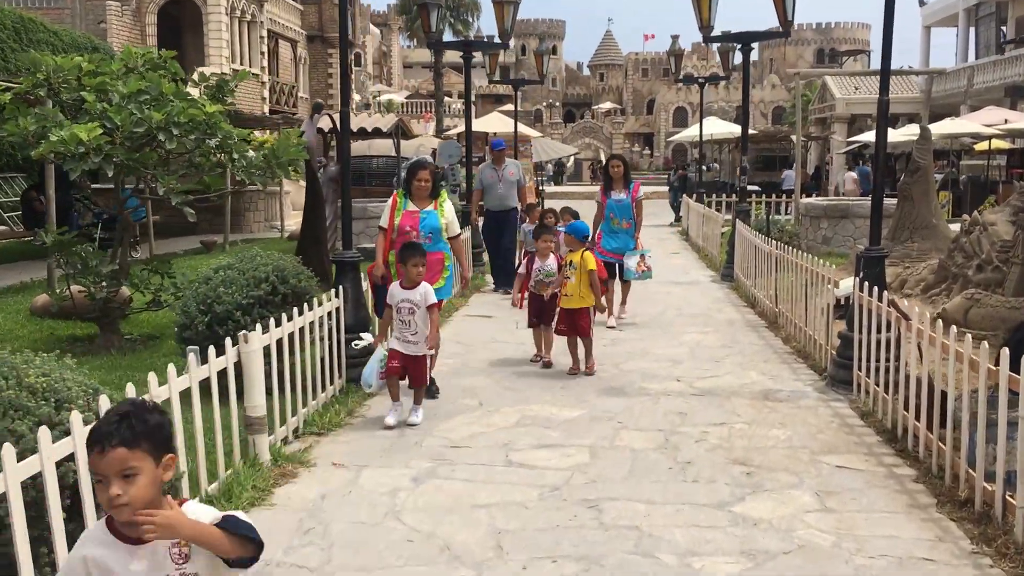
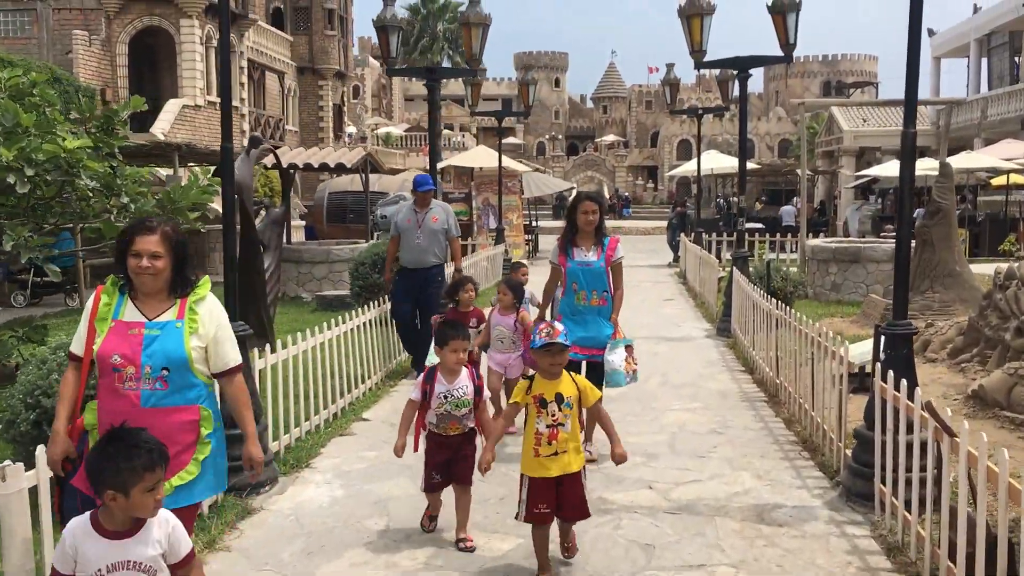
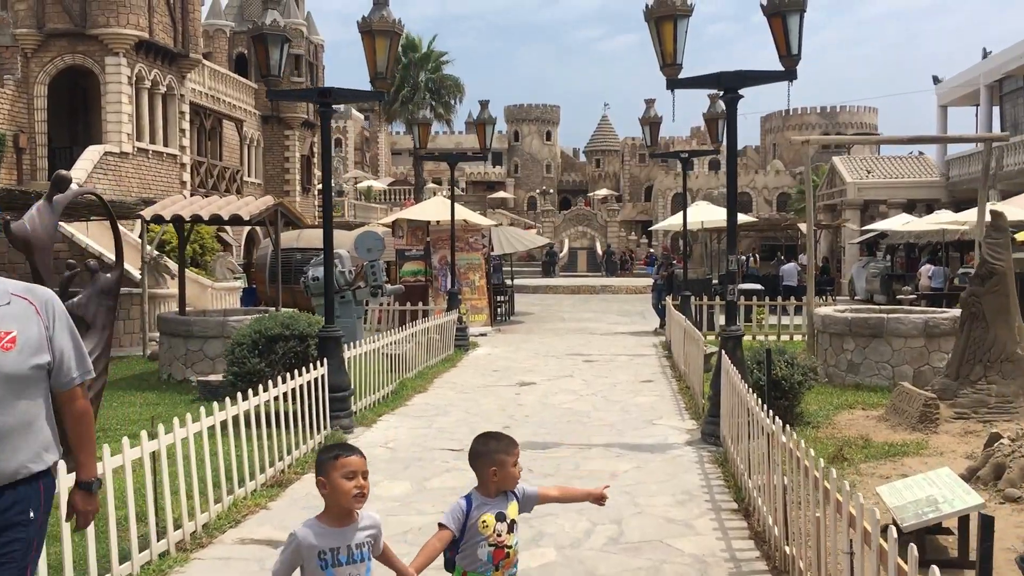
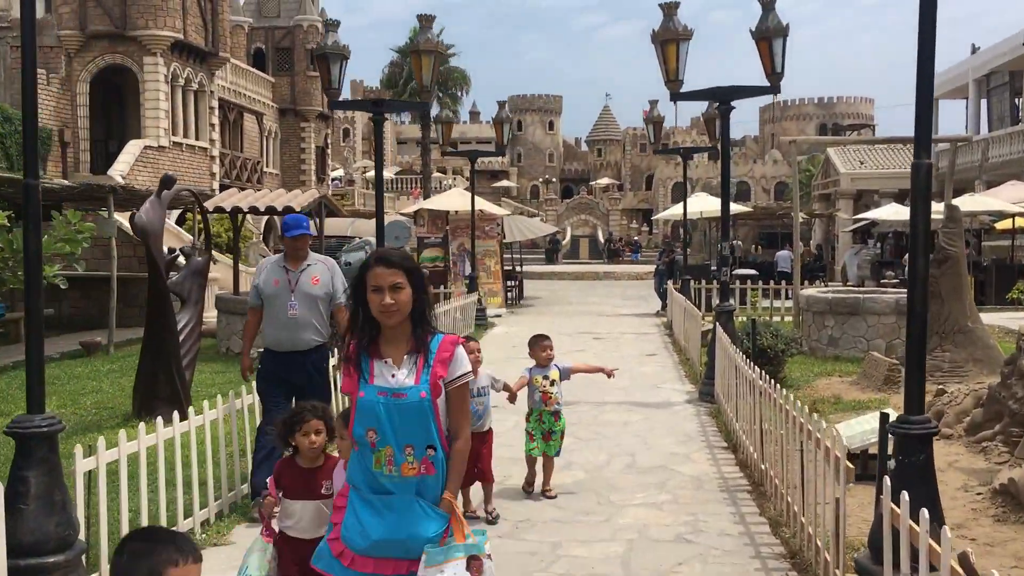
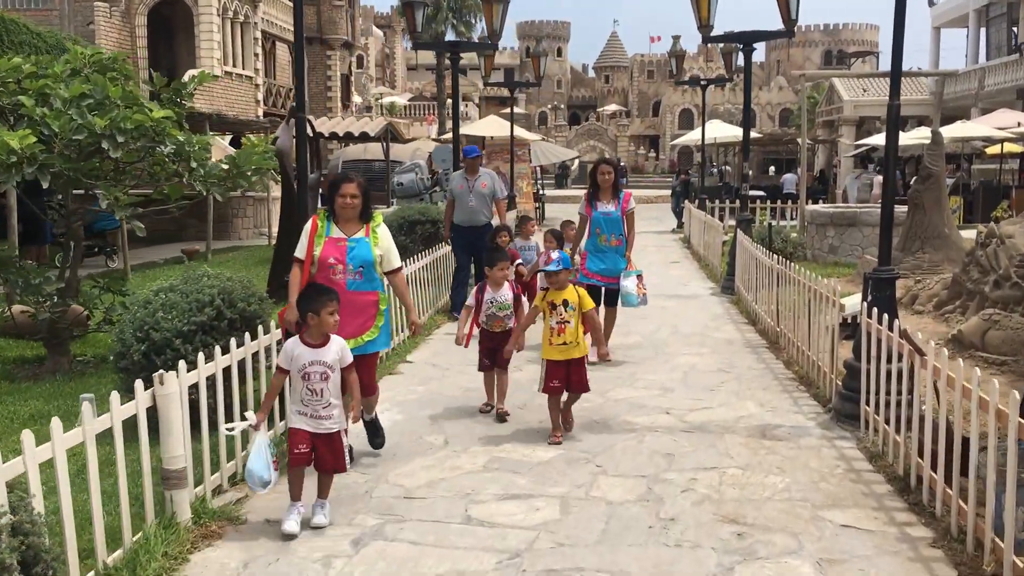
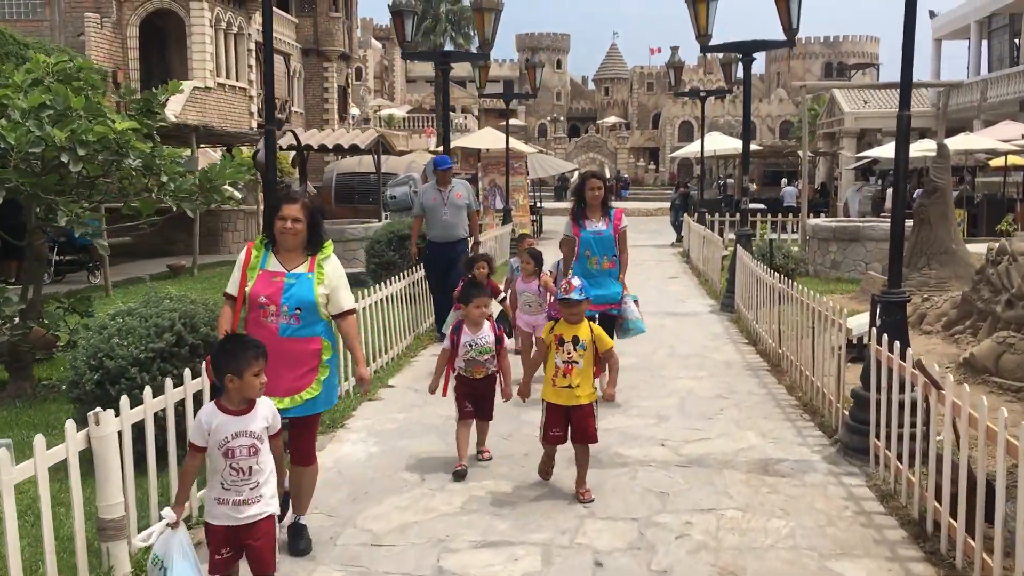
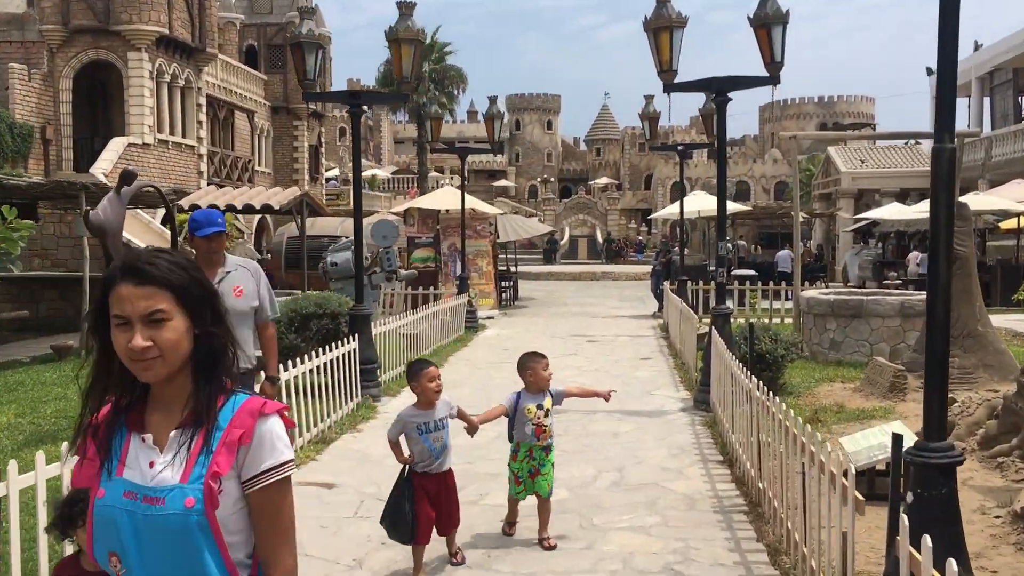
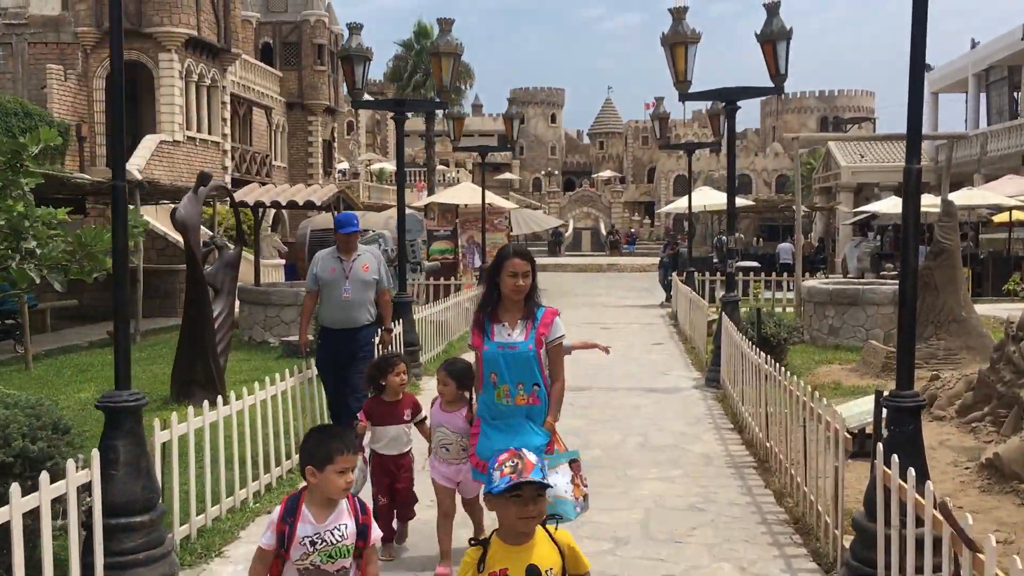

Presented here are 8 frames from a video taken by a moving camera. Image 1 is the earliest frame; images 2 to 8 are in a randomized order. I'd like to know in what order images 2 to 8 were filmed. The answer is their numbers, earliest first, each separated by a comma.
5, 6, 2, 8, 4, 7, 3
